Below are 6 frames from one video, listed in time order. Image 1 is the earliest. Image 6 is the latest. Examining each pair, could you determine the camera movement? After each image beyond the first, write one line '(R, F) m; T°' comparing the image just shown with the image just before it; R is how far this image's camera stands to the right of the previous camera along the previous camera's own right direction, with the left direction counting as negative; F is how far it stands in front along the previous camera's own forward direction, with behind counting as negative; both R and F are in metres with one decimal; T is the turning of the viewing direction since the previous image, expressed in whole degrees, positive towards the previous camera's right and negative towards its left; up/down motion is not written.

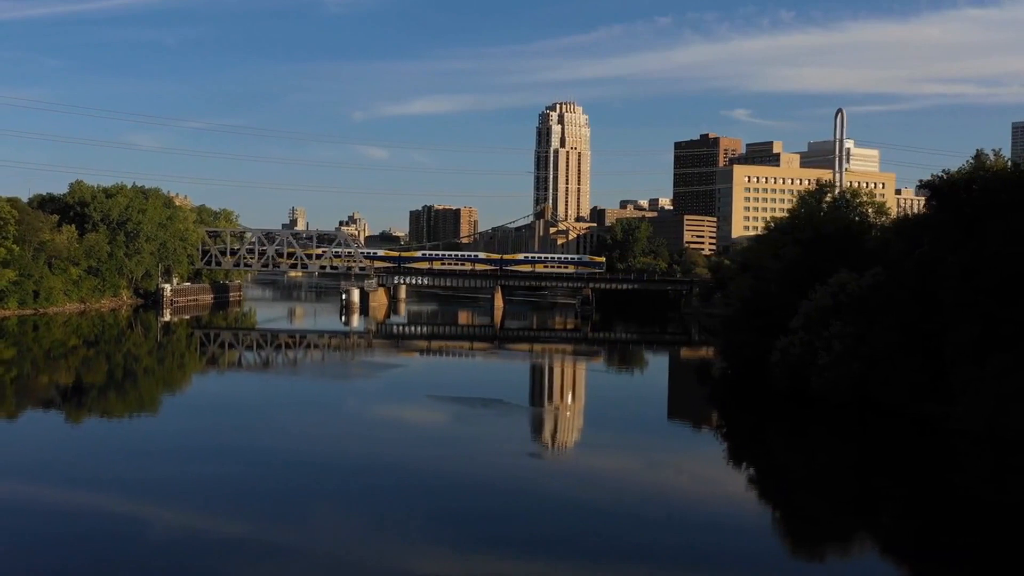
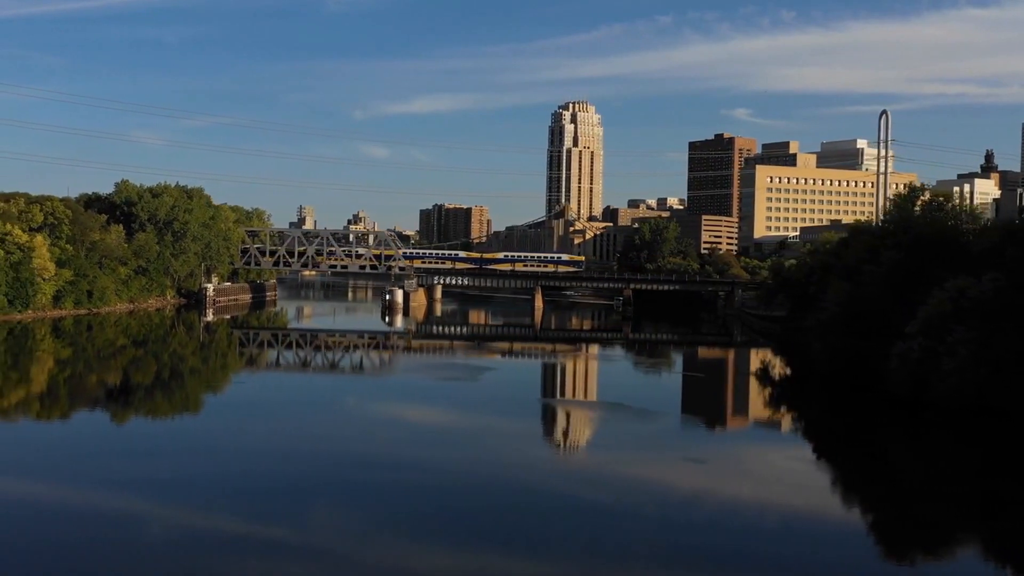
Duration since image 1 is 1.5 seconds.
(-3.1, 0.0) m; 0°
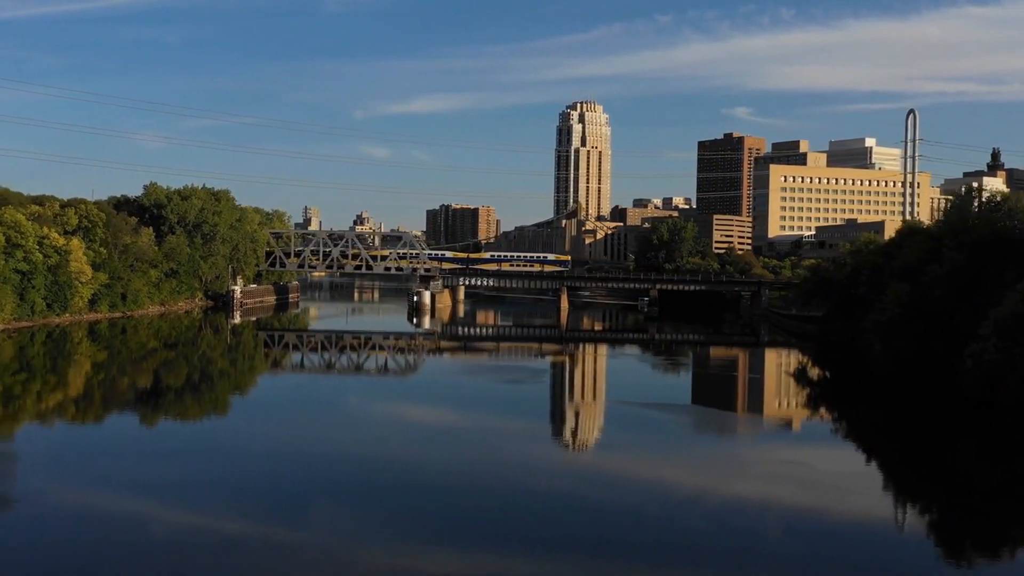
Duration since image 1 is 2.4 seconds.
(-1.9, 0.0) m; 0°
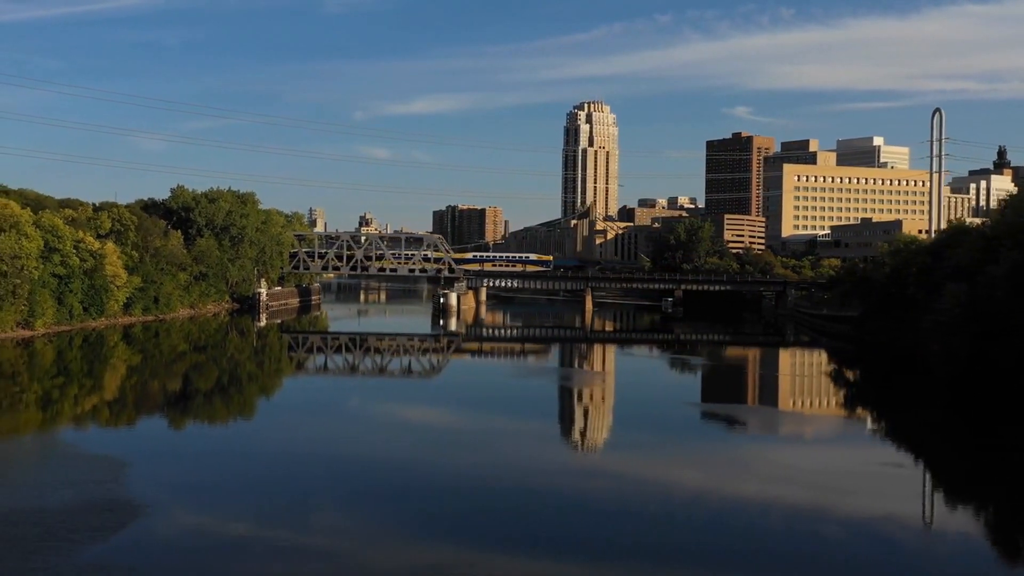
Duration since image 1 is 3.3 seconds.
(-1.8, 0.0) m; 0°
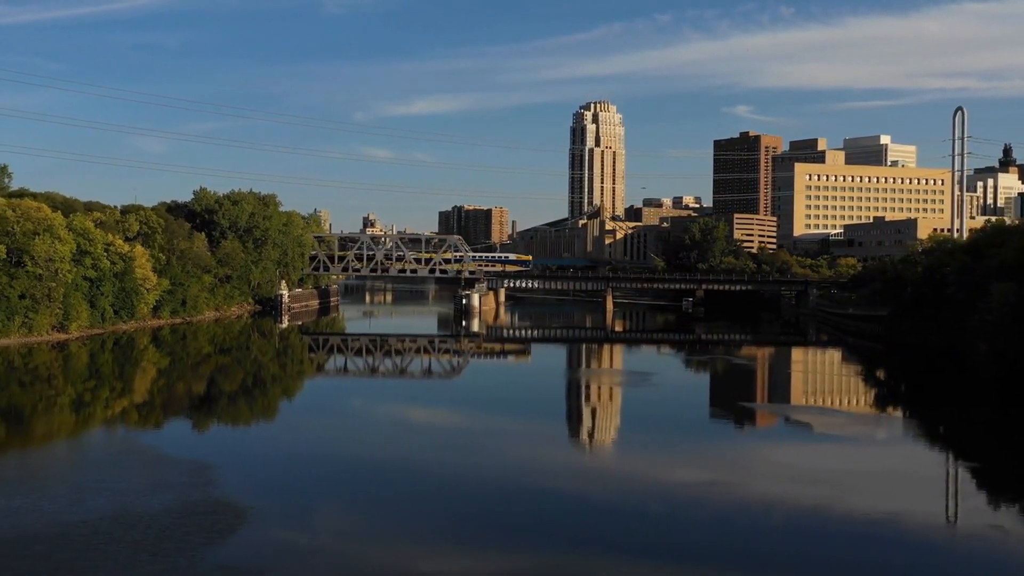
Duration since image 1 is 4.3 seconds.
(-1.5, 0.0) m; 0°
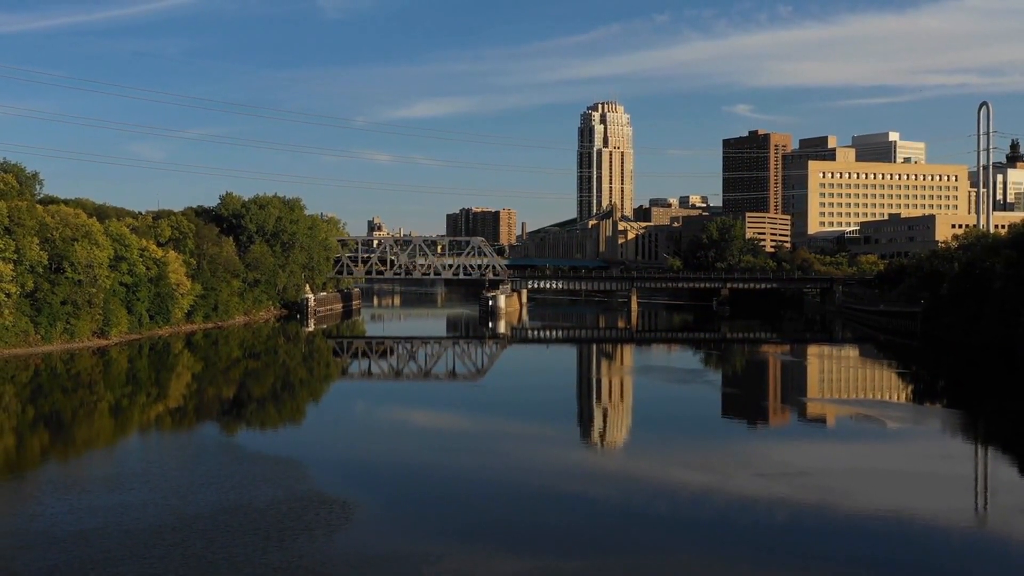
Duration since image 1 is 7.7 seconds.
(-1.7, +0.1) m; 0°
